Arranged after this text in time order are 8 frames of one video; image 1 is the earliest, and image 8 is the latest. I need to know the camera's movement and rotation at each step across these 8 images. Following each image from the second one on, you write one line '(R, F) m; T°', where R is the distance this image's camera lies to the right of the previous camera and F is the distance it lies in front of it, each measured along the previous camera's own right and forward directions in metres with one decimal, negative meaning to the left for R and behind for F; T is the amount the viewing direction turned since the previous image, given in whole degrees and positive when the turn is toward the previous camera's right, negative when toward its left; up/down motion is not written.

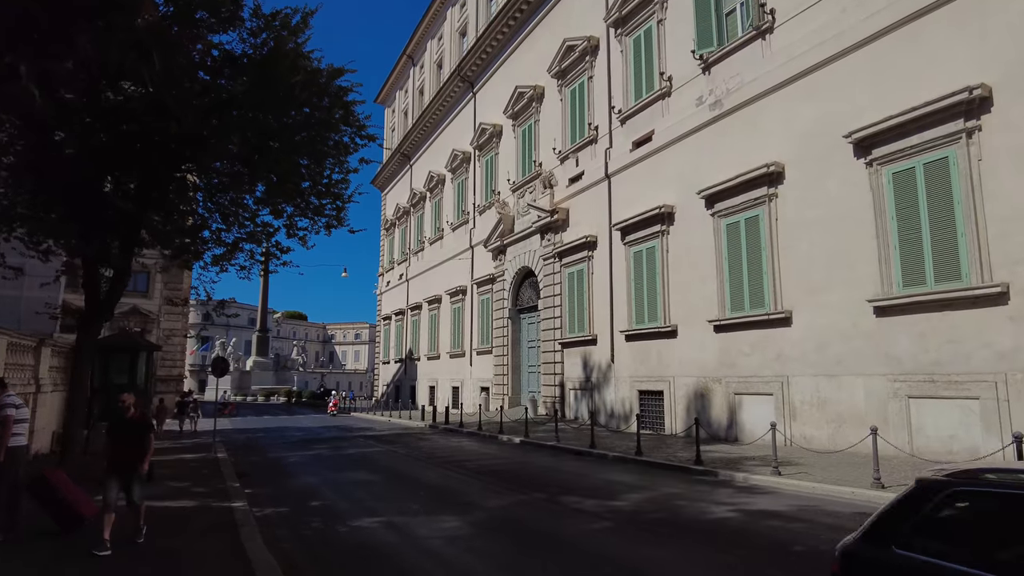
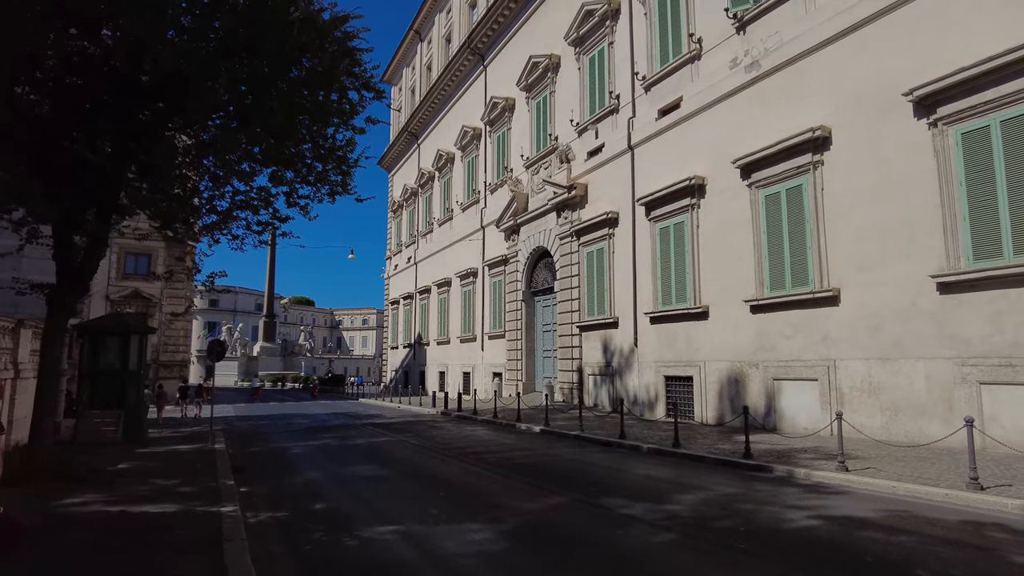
(-0.3, +1.2) m; -1°
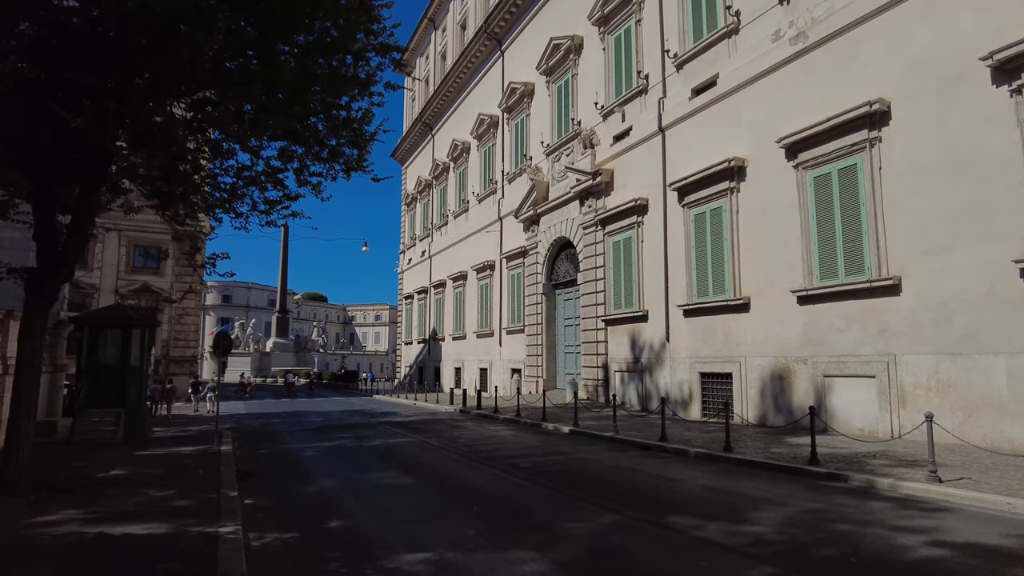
(-0.3, +1.1) m; -1°
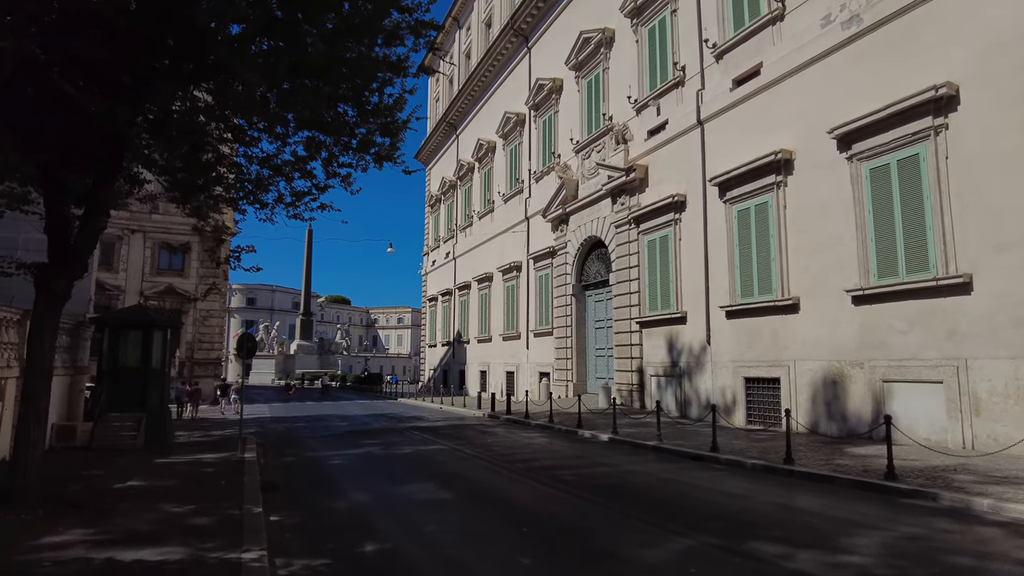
(-0.3, +0.7) m; -2°
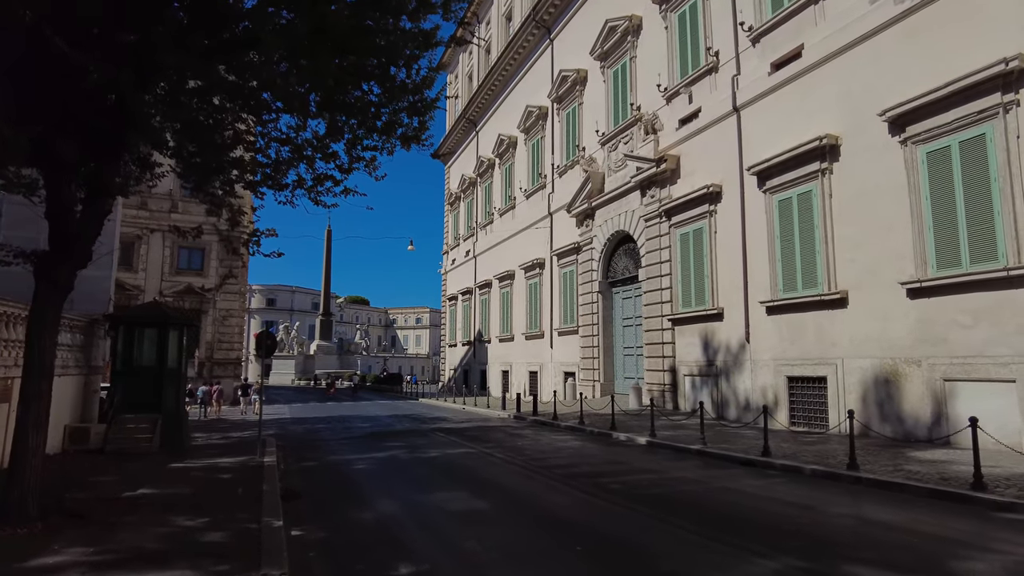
(-0.3, +0.7) m; -1°
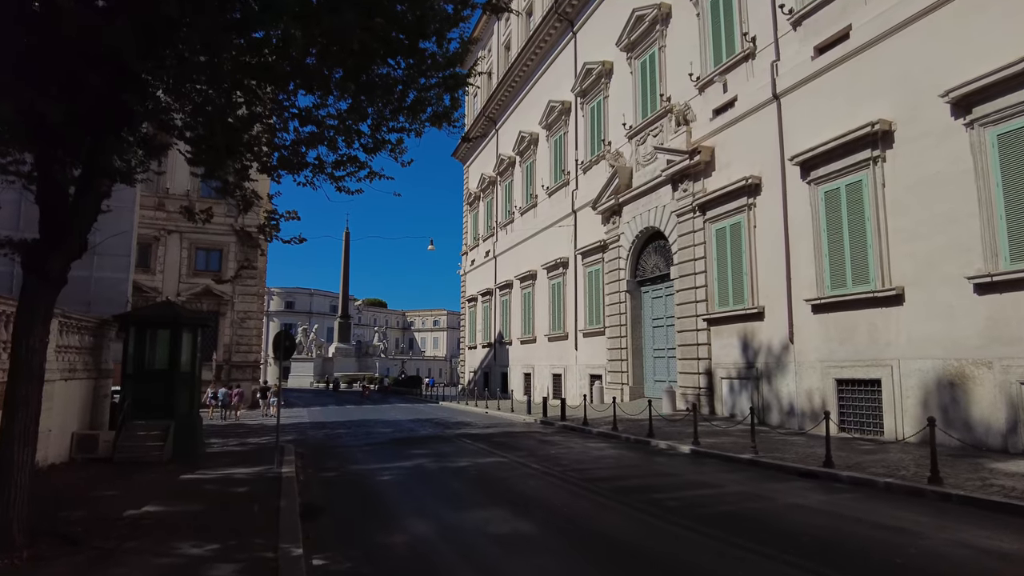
(-0.3, +0.8) m; -1°
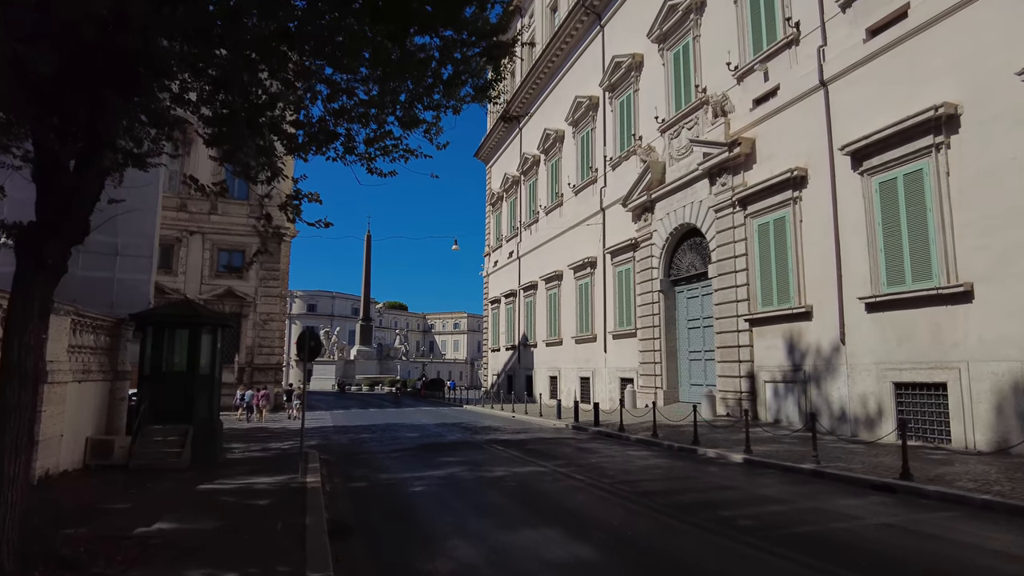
(-0.3, +0.8) m; -2°
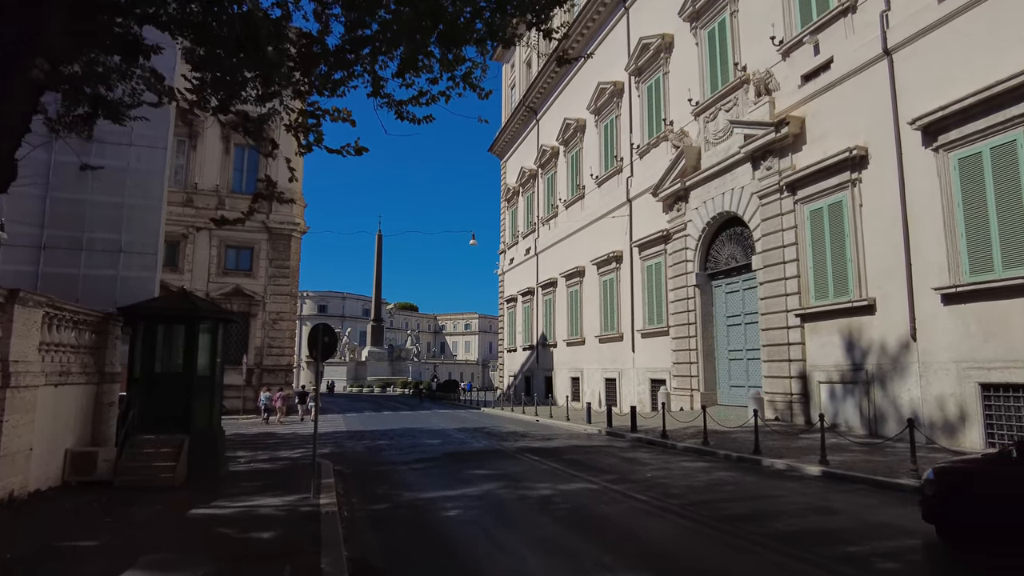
(-0.5, +1.5) m; -1°
